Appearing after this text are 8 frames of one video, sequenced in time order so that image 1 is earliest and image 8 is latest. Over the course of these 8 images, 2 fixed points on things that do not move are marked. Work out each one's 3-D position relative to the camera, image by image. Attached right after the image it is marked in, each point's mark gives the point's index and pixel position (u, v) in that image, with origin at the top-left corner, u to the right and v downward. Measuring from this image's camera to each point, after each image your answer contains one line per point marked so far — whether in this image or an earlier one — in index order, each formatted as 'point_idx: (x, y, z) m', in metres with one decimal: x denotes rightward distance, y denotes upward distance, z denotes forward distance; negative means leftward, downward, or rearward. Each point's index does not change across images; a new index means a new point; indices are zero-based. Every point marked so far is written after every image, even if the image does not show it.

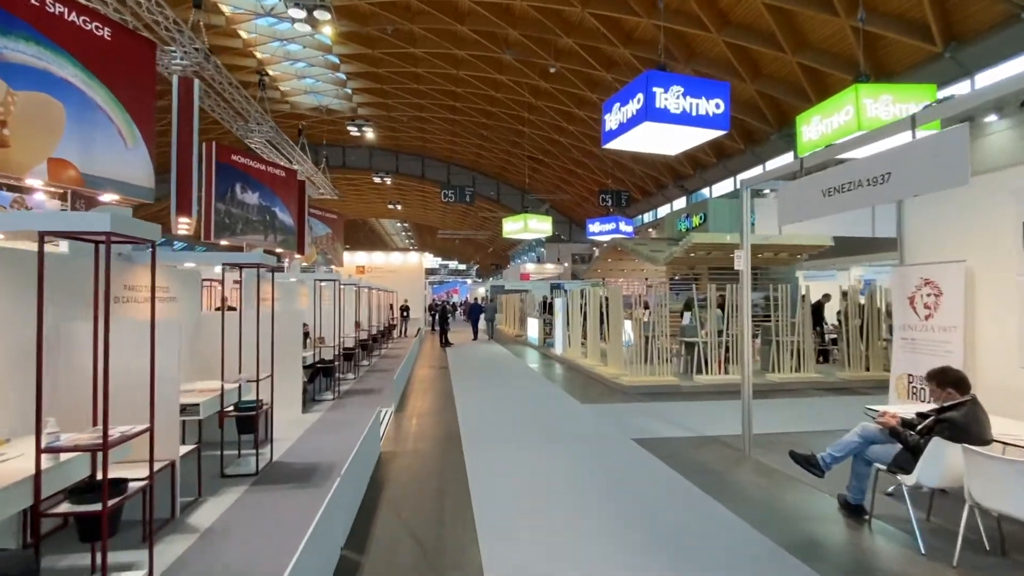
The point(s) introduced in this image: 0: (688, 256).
0: (+4.1, +0.8, +12.1) m
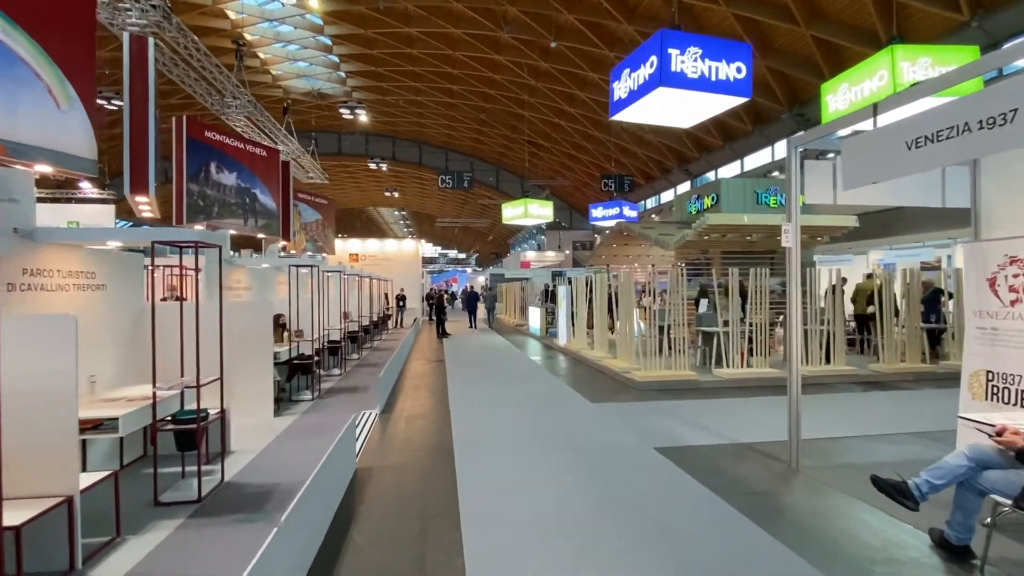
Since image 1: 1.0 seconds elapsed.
0: (+4.1, +1.1, +11.3) m
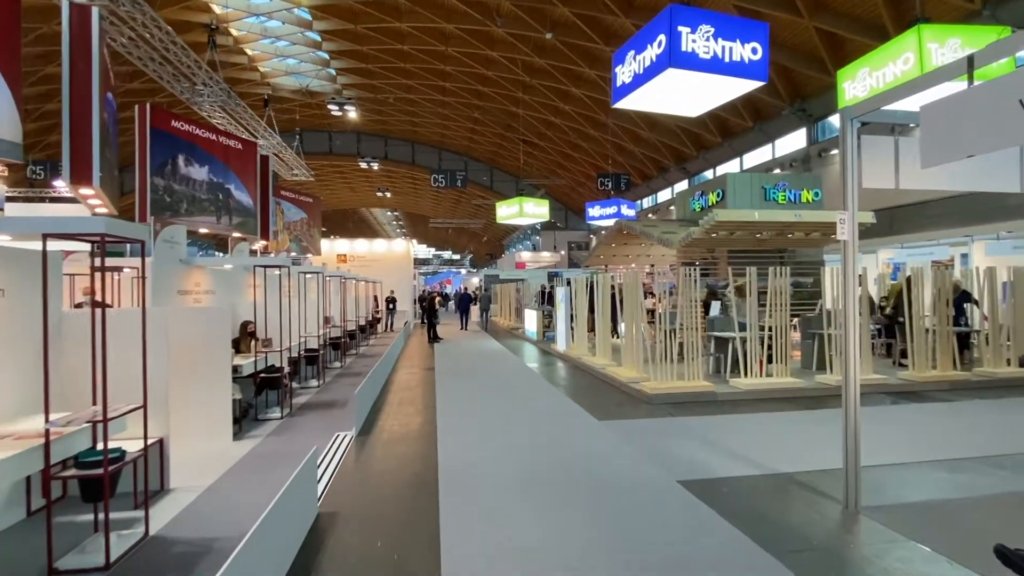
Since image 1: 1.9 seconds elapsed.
0: (+4.0, +1.1, +10.6) m
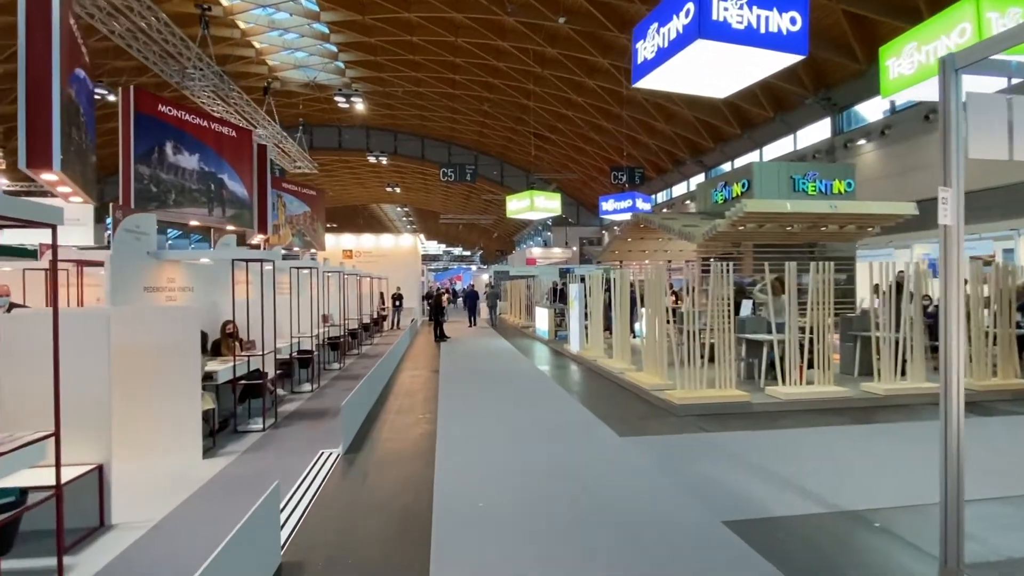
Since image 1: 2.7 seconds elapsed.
0: (+4.2, +1.1, +9.8) m
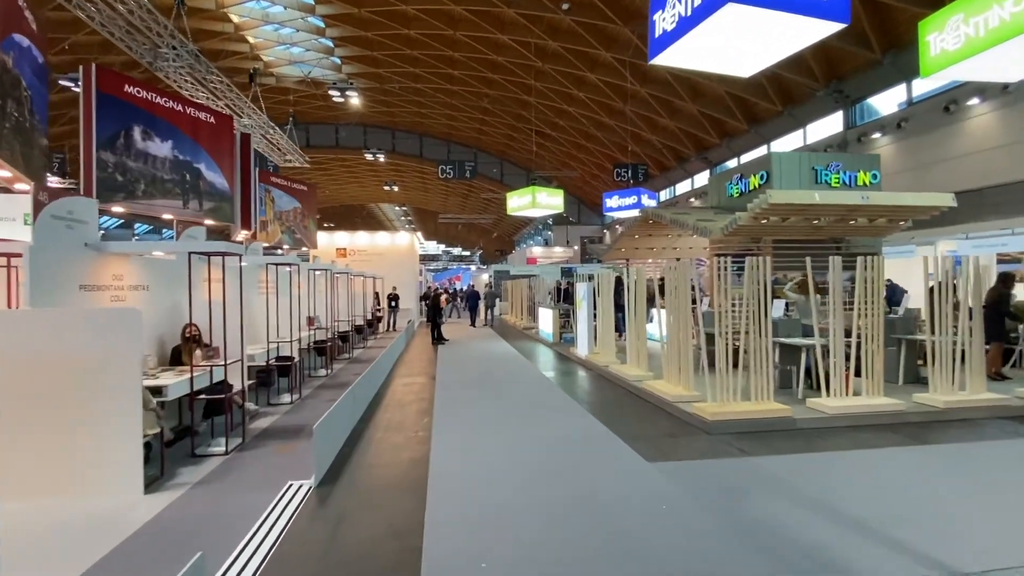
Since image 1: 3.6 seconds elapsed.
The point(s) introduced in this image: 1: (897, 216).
0: (+4.3, +1.1, +9.1) m
1: (+6.7, +1.3, +9.0) m
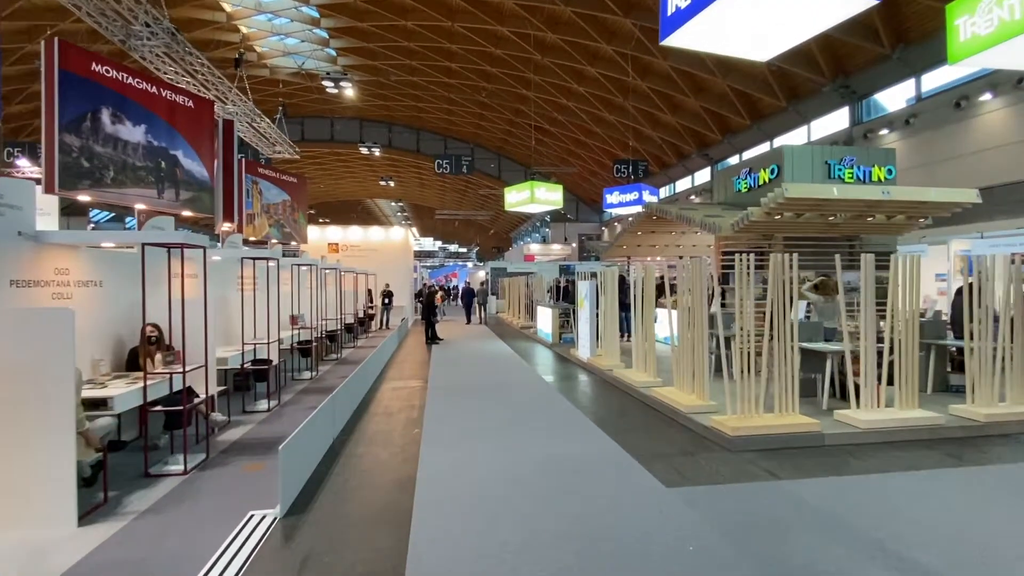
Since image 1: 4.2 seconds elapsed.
0: (+4.2, +1.1, +8.6) m
1: (+6.7, +1.2, +8.5) m
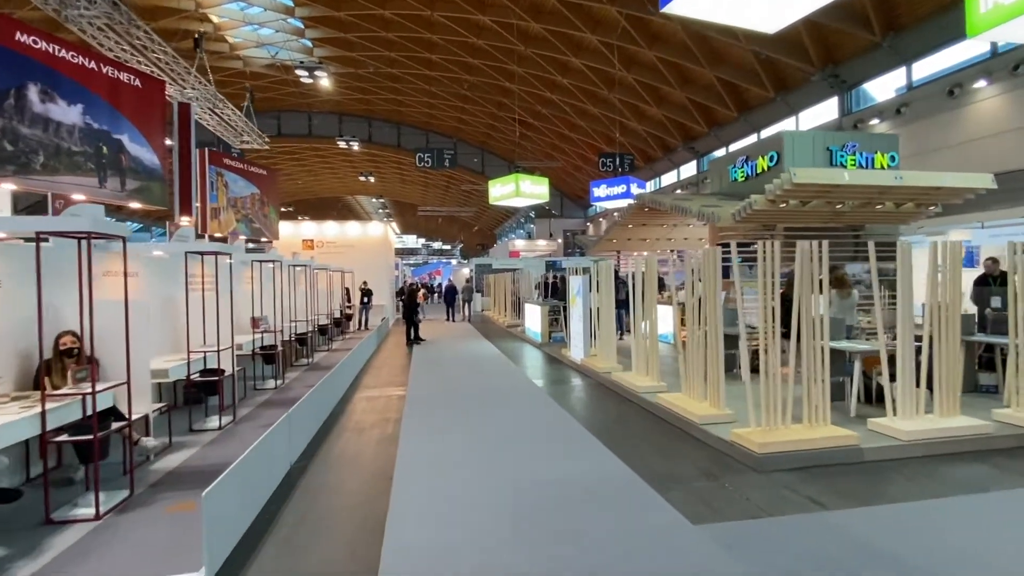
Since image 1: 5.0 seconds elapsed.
0: (+4.0, +1.2, +8.0) m
1: (+6.5, +1.4, +8.0) m
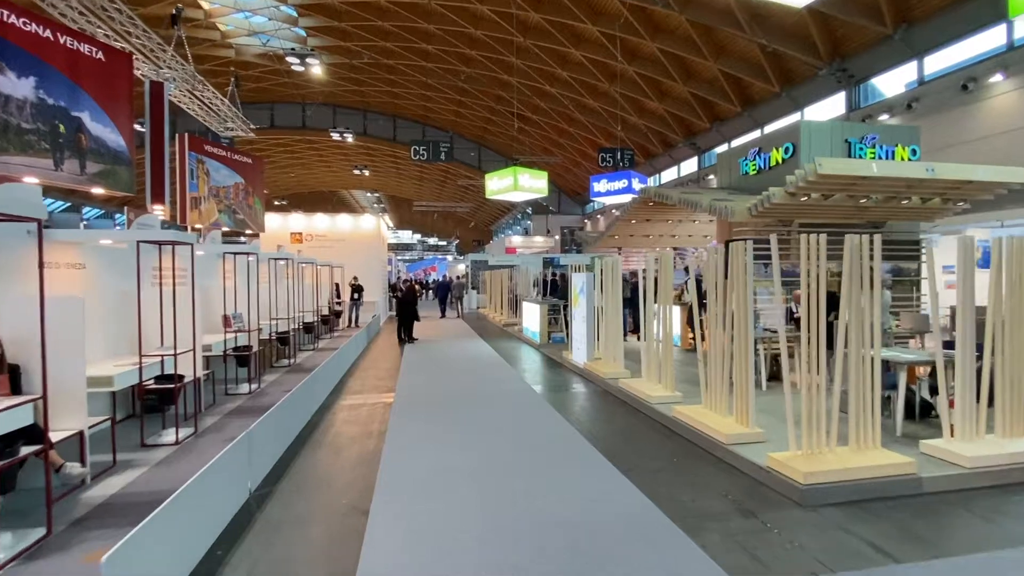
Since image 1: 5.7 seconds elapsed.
0: (+4.0, +1.2, +7.4) m
1: (+6.4, +1.4, +7.5) m
